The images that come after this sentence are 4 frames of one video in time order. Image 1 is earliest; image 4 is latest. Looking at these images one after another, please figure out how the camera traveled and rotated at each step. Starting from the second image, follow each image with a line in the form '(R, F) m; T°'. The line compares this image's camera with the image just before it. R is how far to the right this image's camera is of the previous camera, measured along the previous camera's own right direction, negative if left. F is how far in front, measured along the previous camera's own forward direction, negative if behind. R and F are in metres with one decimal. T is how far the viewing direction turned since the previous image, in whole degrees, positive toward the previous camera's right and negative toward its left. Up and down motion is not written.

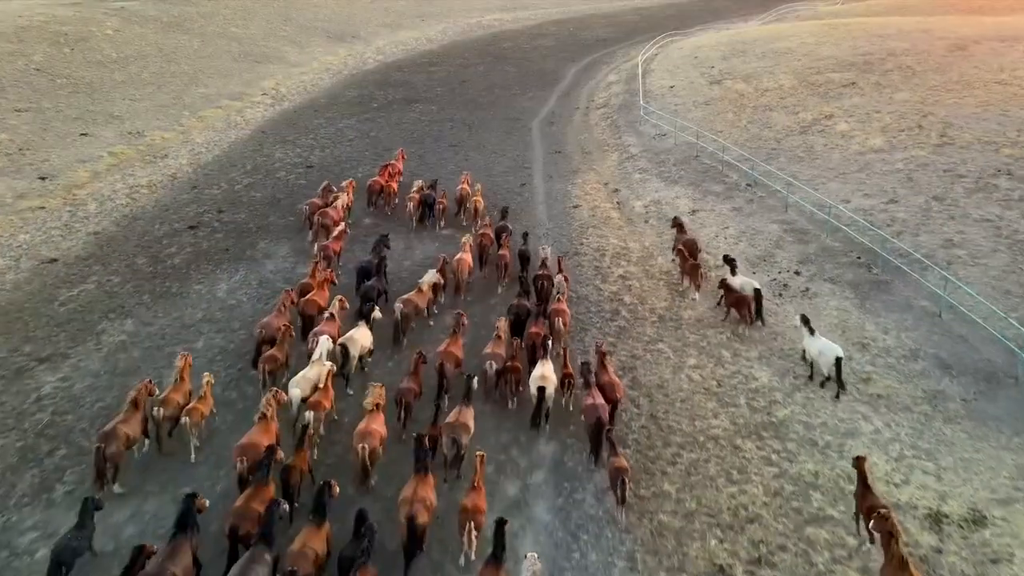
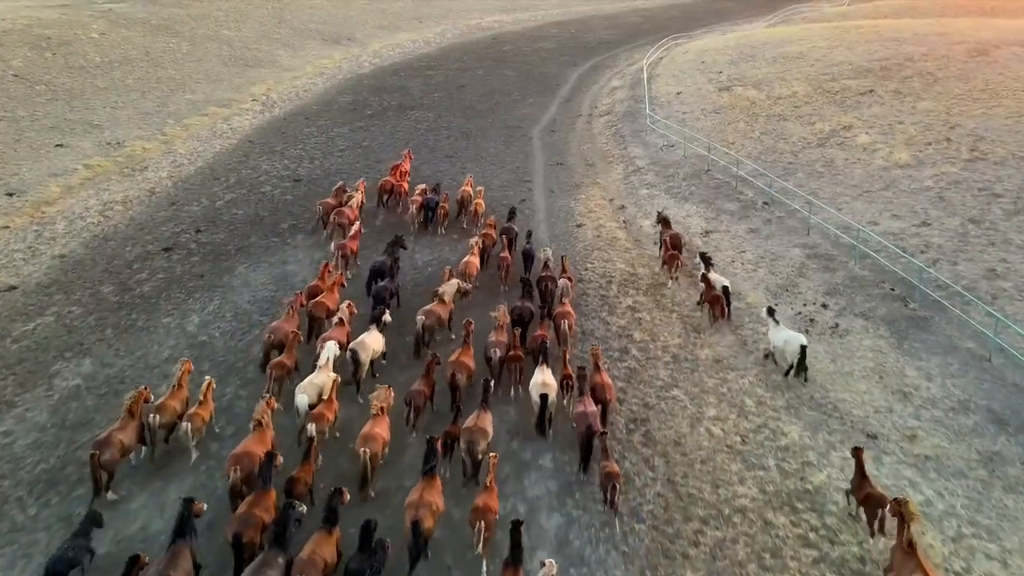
(0.0, +1.5) m; 0°
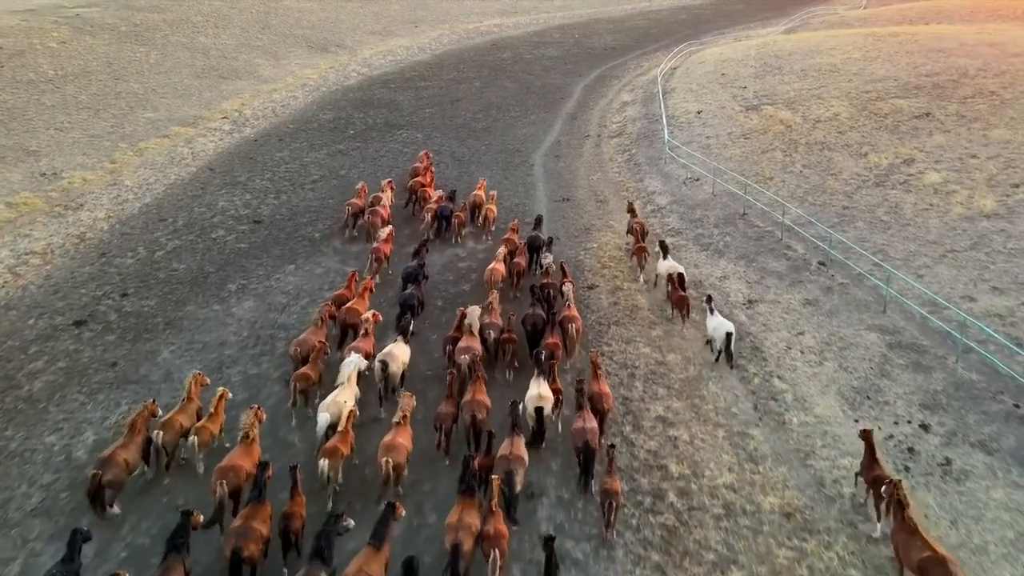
(+0.1, +3.7) m; 0°
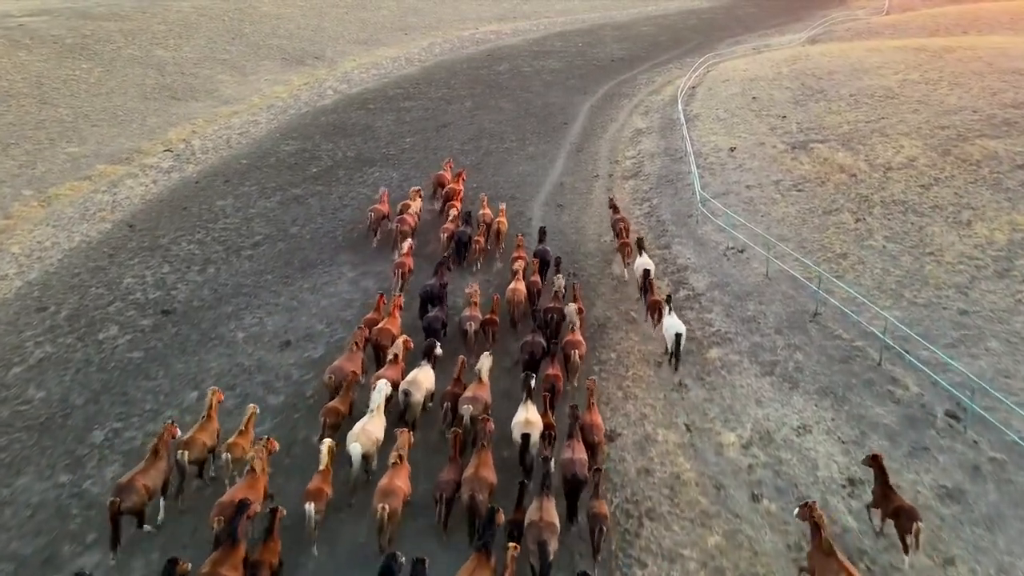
(+0.3, +5.0) m; 0°
